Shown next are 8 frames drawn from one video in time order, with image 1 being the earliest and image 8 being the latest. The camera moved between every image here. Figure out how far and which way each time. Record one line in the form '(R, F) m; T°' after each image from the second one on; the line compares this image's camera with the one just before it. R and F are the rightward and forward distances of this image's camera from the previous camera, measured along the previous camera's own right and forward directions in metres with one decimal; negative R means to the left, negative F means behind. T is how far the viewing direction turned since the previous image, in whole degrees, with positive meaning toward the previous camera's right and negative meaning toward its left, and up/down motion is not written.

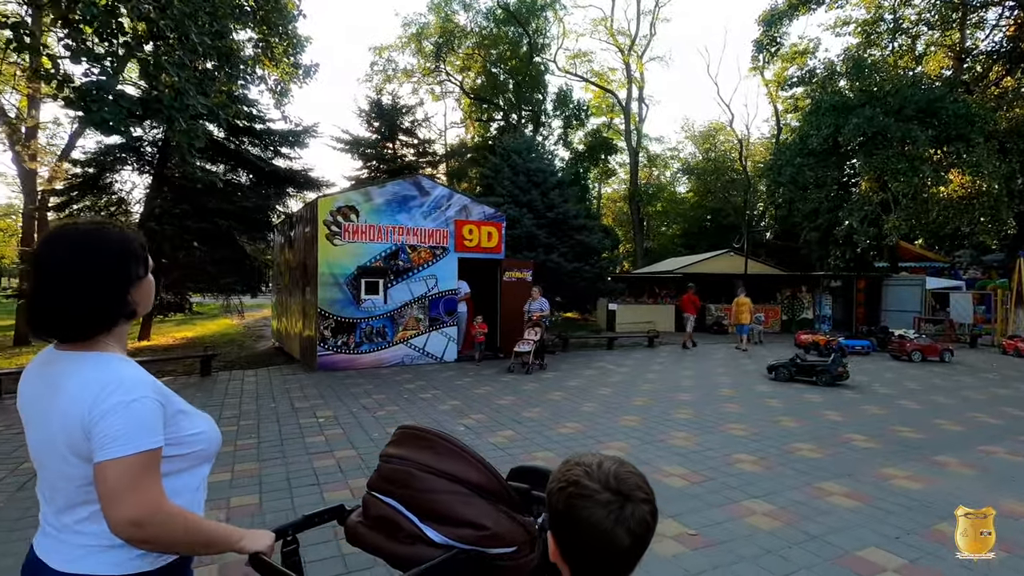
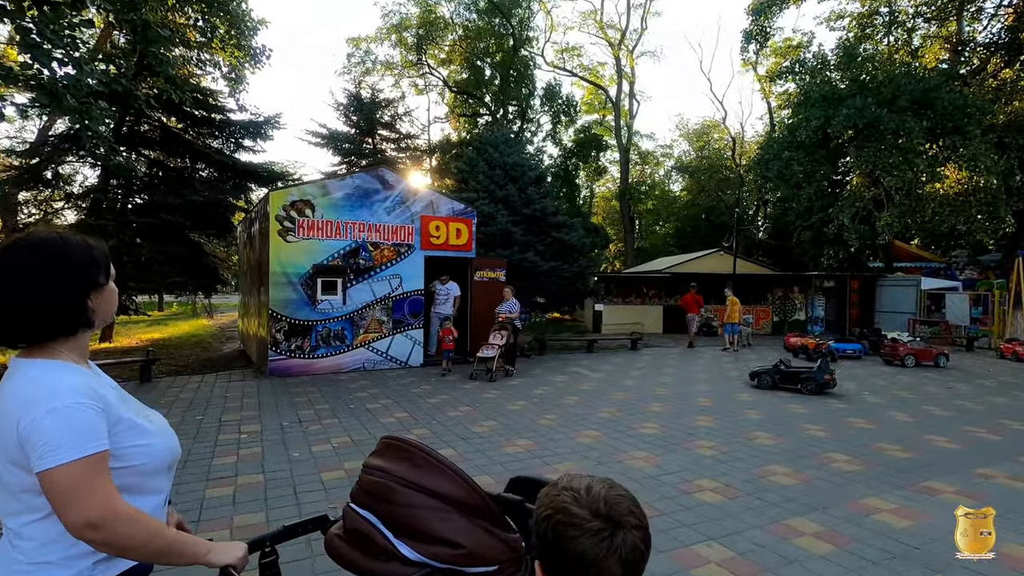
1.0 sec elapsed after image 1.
(+0.6, +0.7) m; 0°
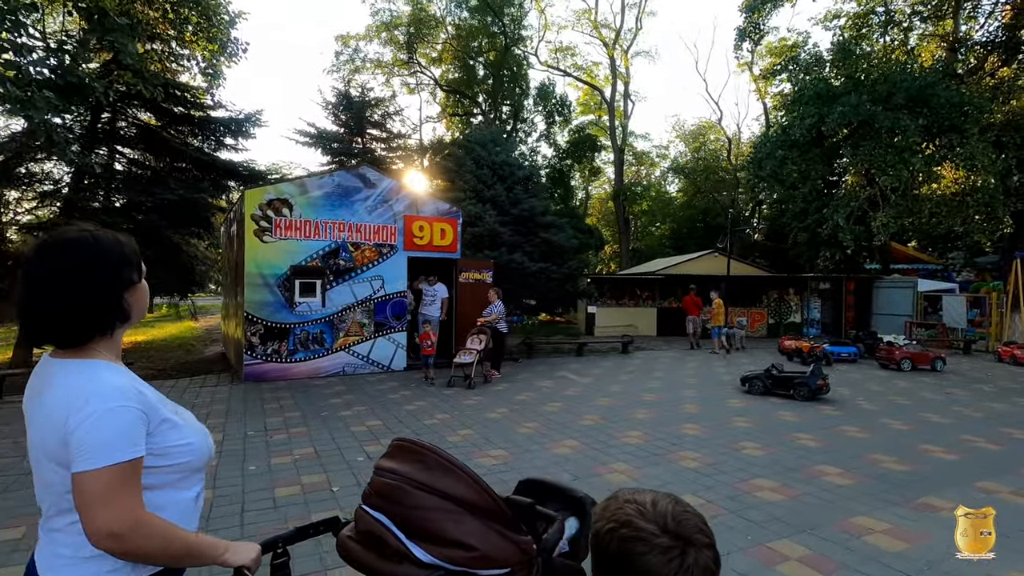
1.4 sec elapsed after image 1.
(+0.3, +0.3) m; 0°
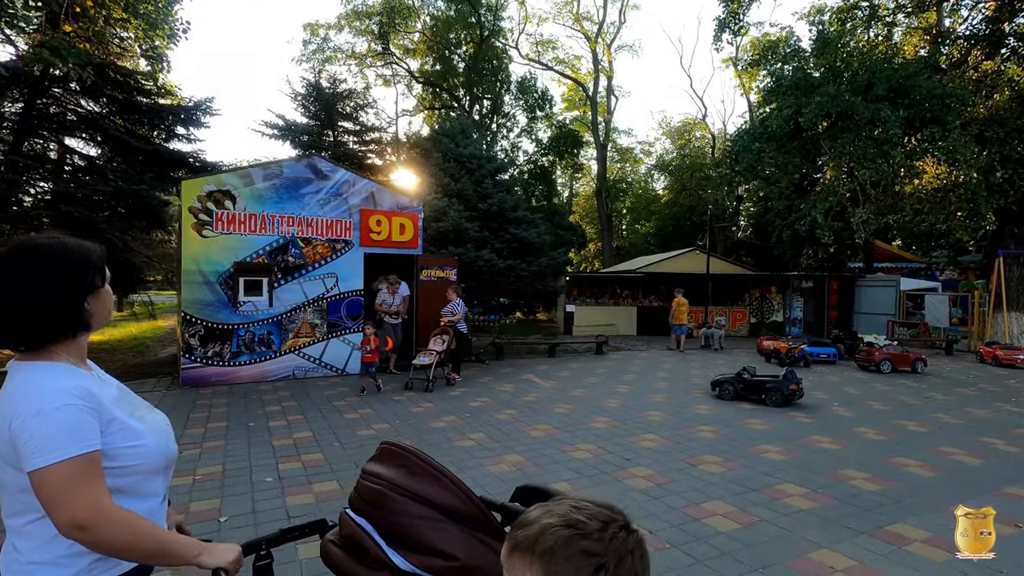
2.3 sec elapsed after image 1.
(+0.5, +0.6) m; +1°
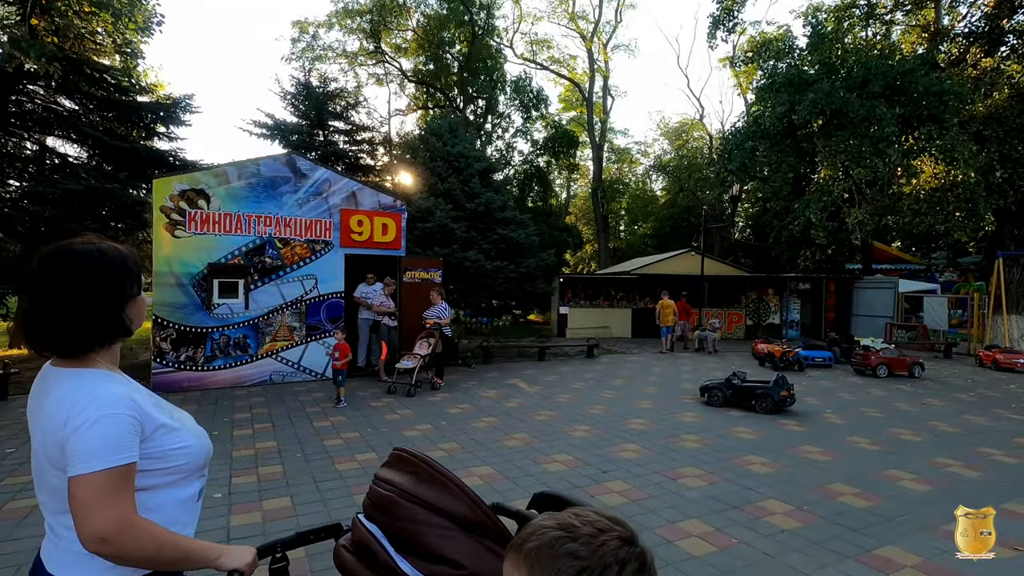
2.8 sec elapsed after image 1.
(+0.3, +0.3) m; 0°
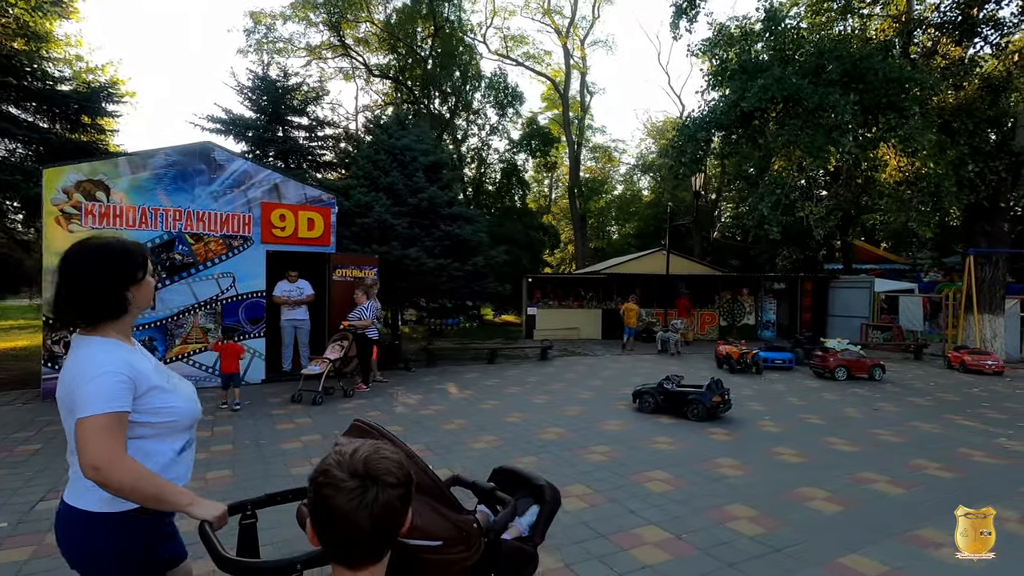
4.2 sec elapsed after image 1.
(+1.2, +0.6) m; 0°
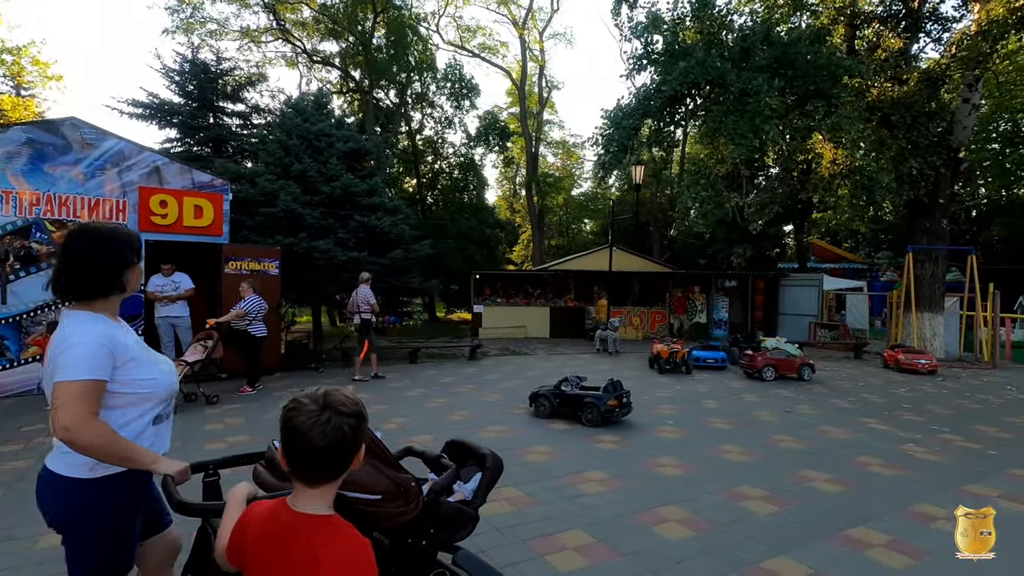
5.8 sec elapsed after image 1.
(+1.2, +0.6) m; +2°
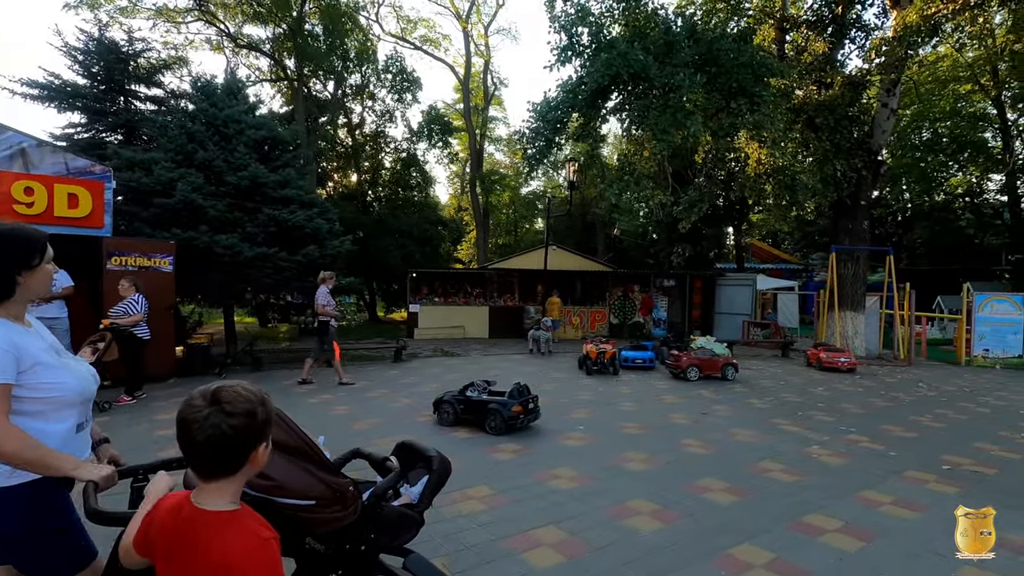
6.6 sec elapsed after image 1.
(+0.7, +0.4) m; +5°
